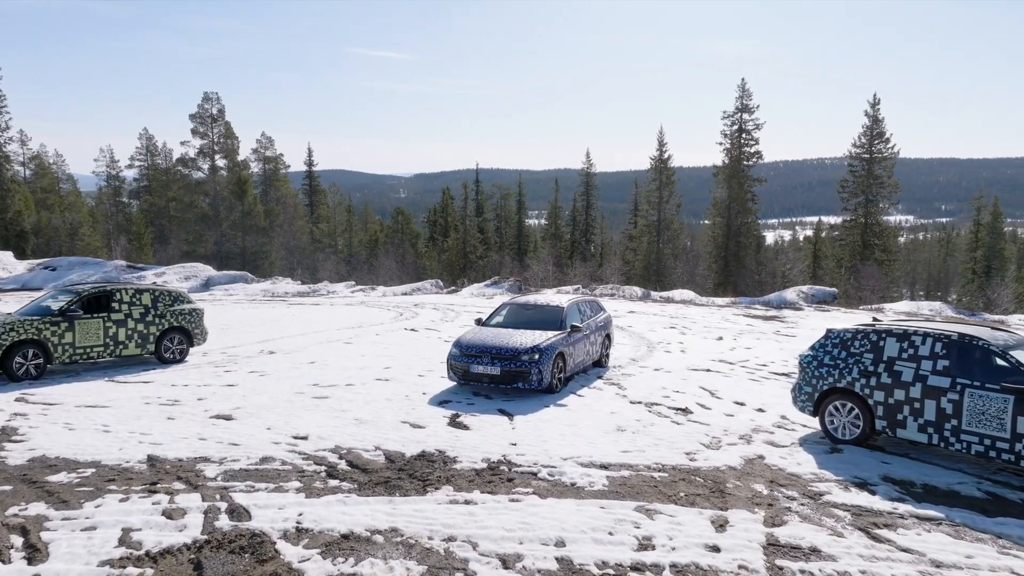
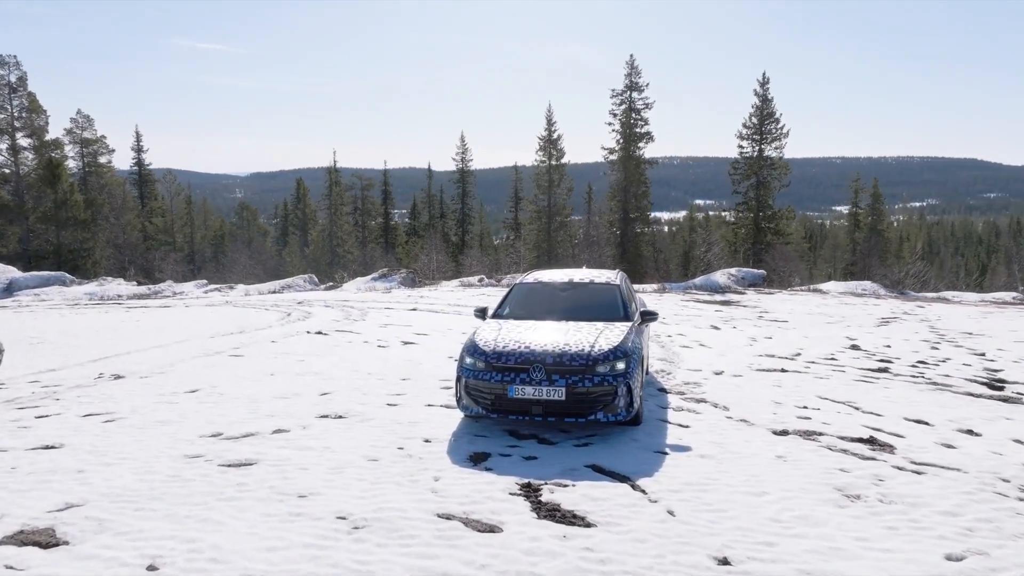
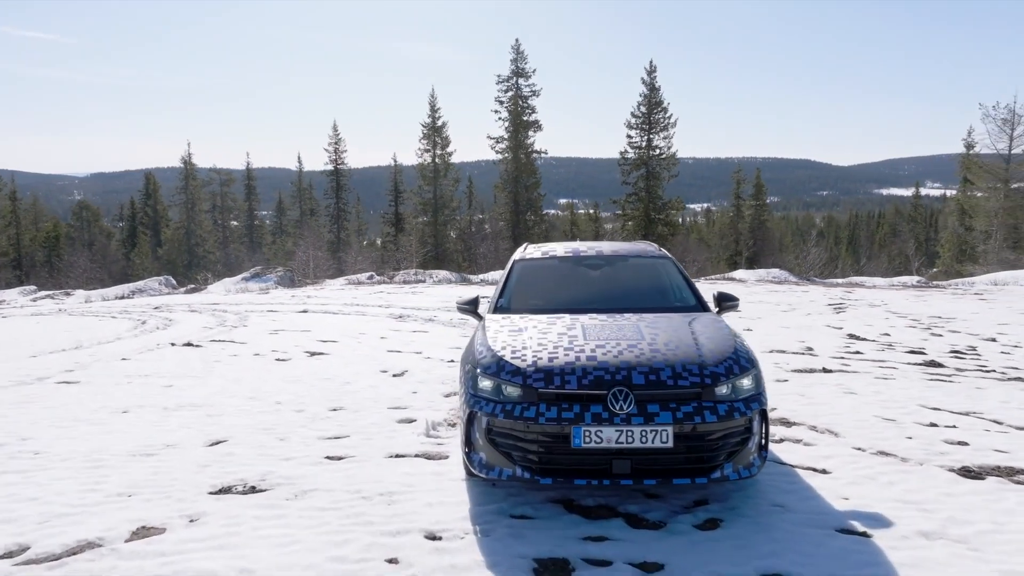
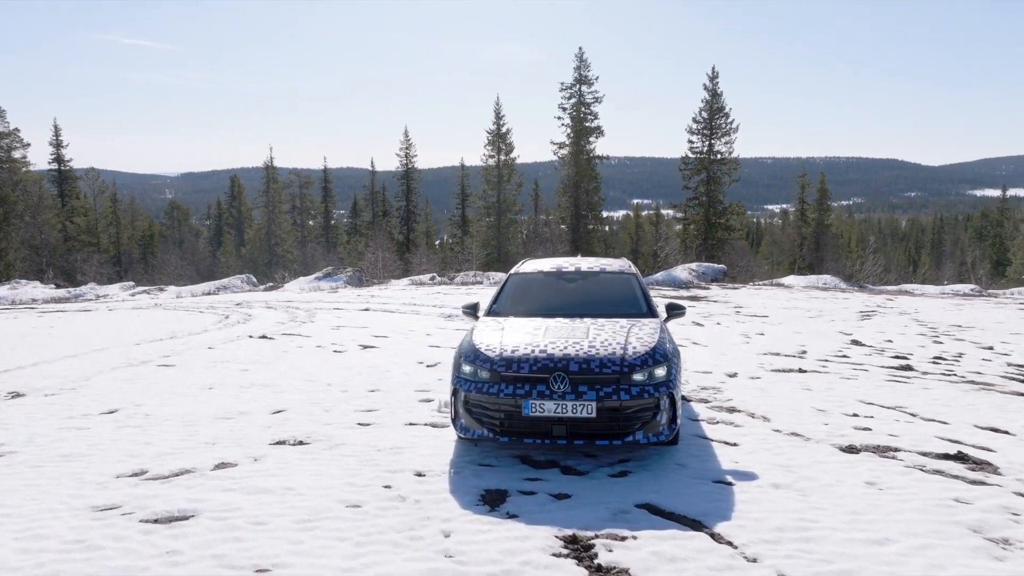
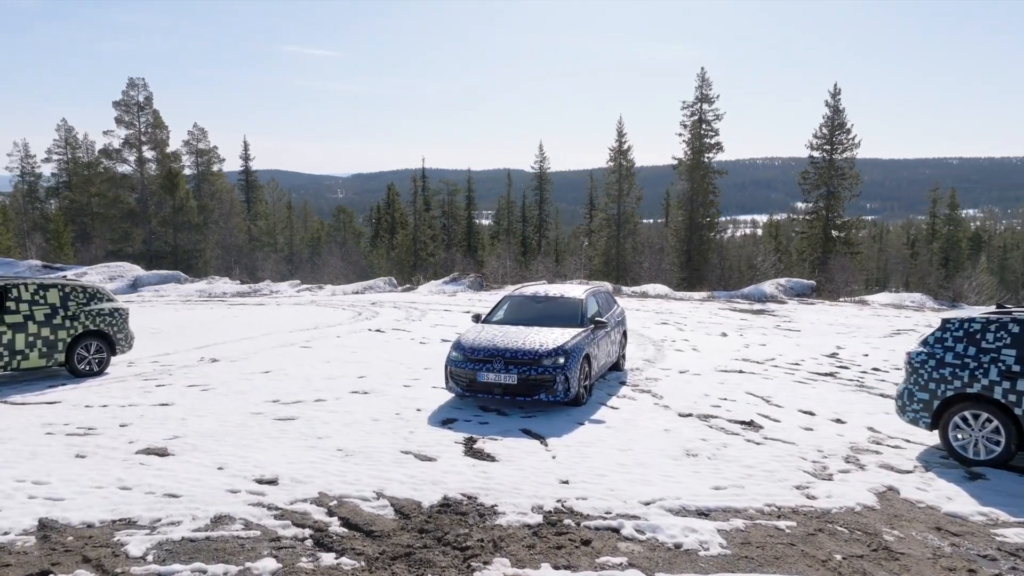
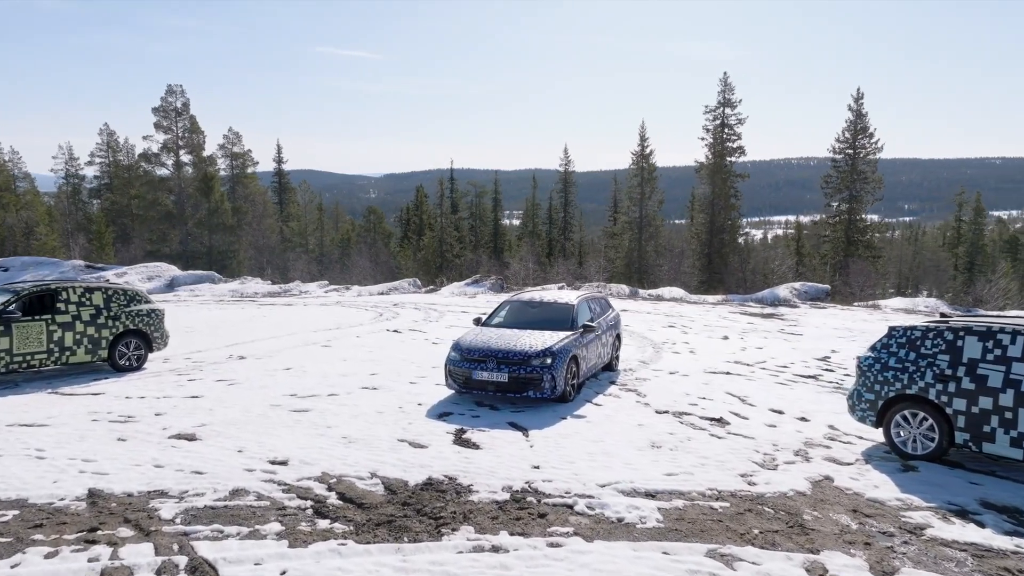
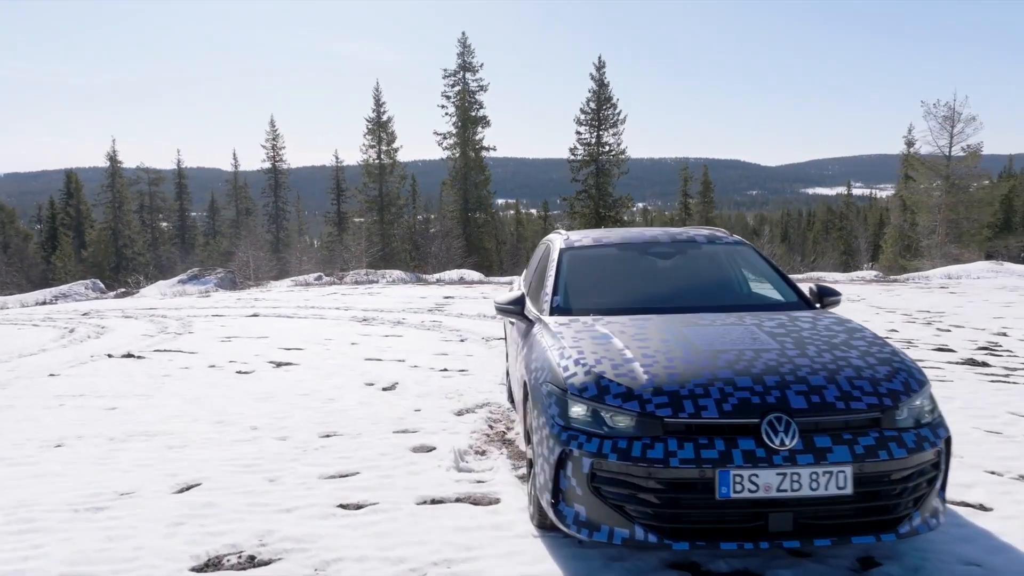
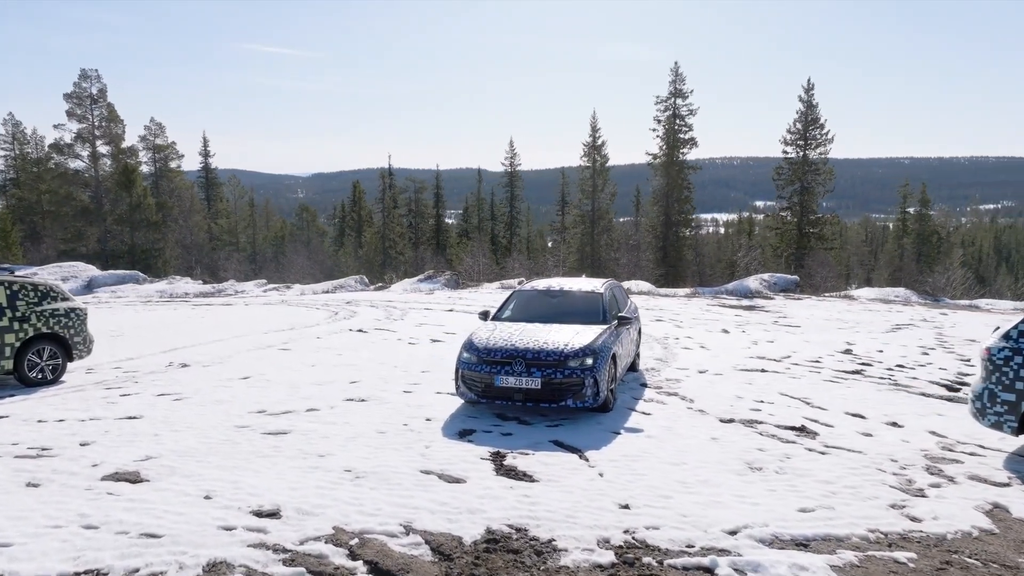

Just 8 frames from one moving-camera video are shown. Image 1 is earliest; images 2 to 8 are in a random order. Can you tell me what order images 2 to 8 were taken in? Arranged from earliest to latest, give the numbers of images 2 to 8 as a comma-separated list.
6, 5, 8, 2, 4, 3, 7
